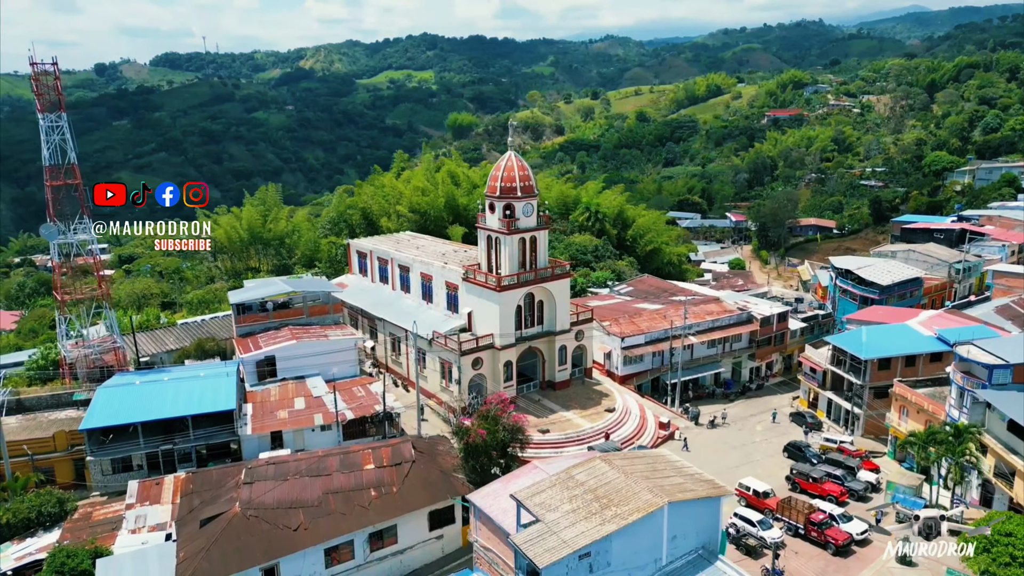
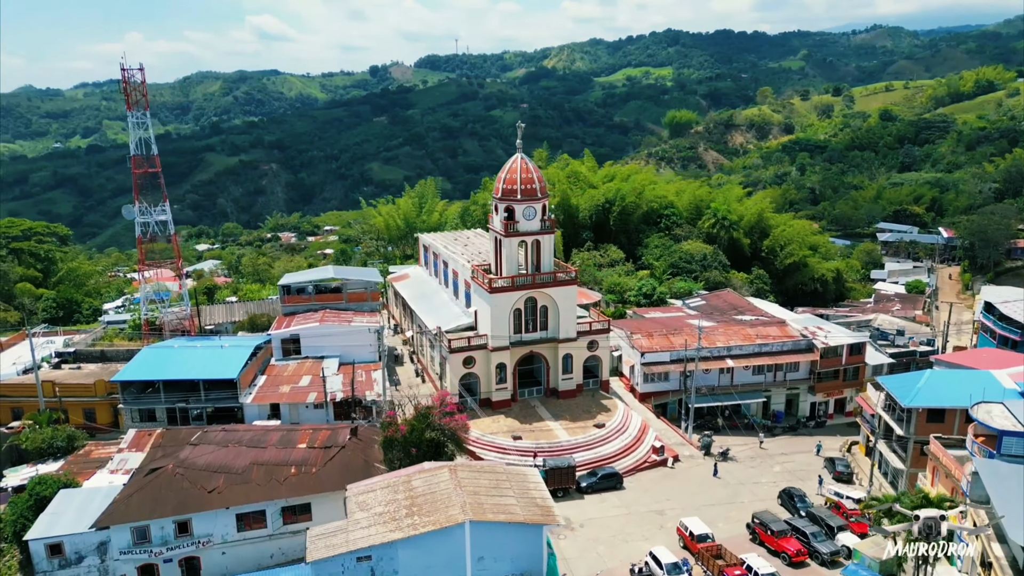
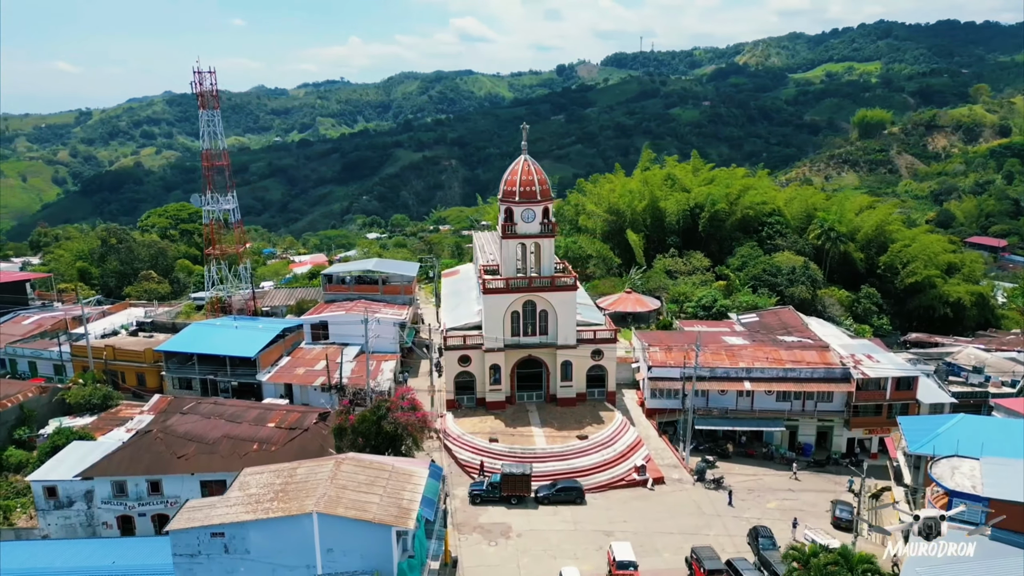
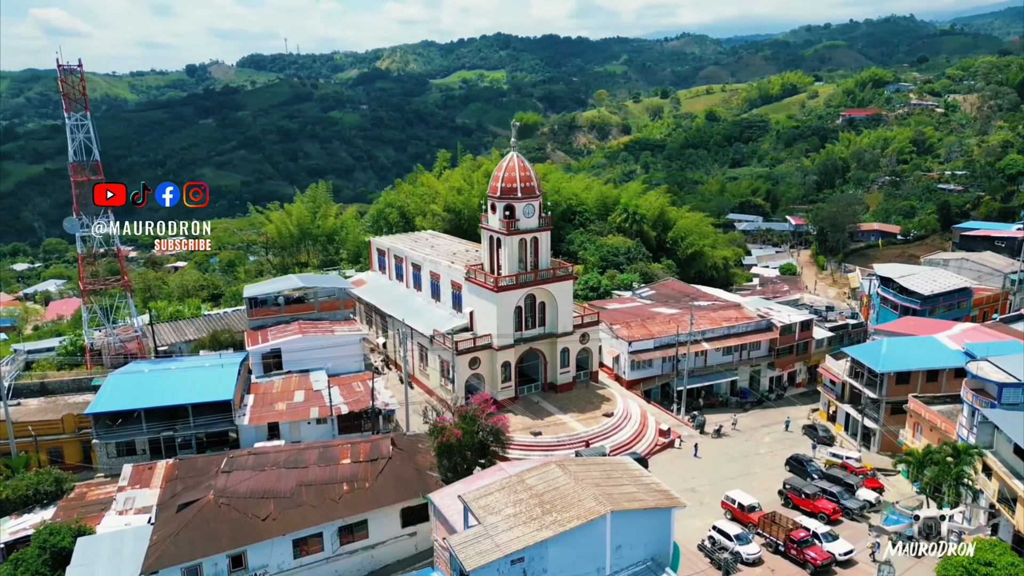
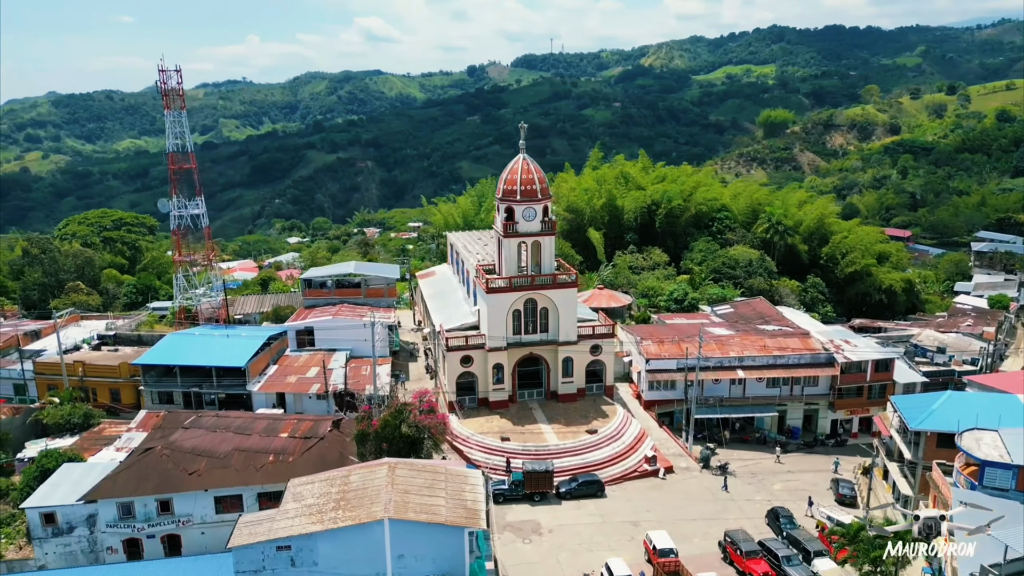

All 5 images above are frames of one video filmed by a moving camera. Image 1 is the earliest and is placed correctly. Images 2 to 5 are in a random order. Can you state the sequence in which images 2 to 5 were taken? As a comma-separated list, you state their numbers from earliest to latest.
4, 2, 5, 3
